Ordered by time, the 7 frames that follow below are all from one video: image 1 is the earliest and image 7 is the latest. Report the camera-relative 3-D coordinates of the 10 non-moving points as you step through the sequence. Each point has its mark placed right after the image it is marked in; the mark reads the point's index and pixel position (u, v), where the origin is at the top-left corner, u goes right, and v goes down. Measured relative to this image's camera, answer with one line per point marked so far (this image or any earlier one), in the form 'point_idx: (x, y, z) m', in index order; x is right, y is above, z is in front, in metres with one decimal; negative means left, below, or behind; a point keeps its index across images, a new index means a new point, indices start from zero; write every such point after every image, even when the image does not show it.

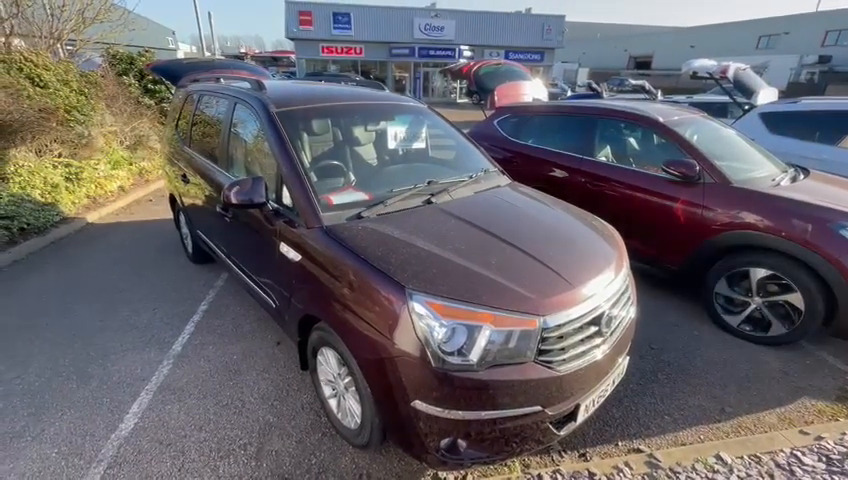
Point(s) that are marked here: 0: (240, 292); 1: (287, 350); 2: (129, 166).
0: (-1.8, -0.5, +3.8) m
1: (-1.1, -0.8, +3.0) m
2: (-5.6, +1.4, +7.4) m
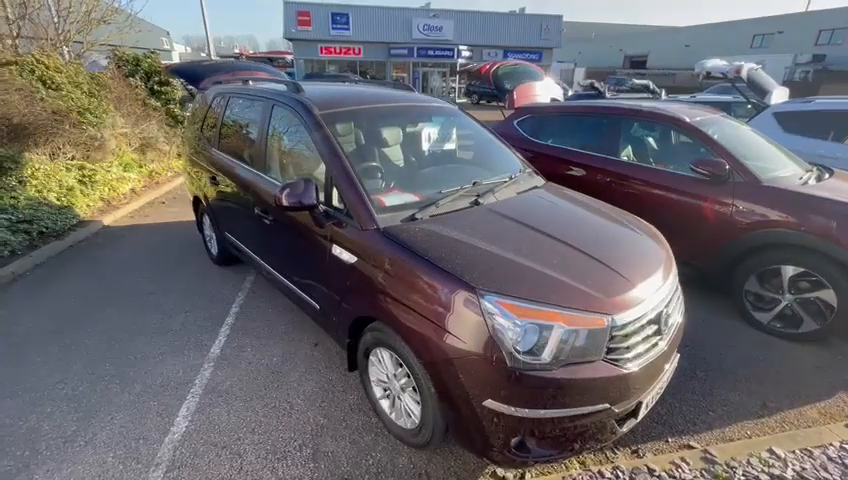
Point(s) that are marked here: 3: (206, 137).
0: (-1.5, -0.5, +3.8) m
1: (-0.8, -0.9, +3.0) m
2: (-5.4, +1.3, +7.4) m
3: (-2.4, +1.1, +4.3) m
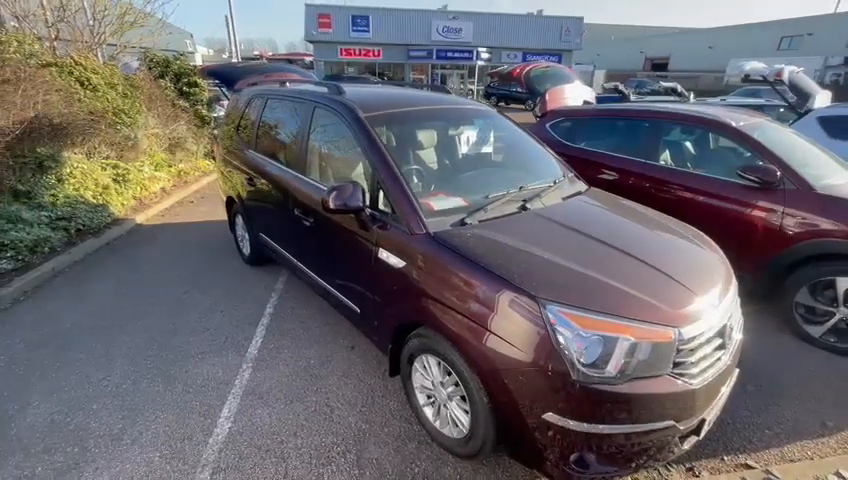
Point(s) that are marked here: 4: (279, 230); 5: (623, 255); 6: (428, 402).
0: (-1.2, -0.5, +3.8) m
1: (-0.5, -0.9, +3.0) m
2: (-4.9, +1.4, +7.5) m
3: (-2.0, +1.1, +4.3) m
4: (-1.4, +0.1, +3.7) m
5: (+1.1, -0.1, +2.1) m
6: (0.0, -1.0, +2.3) m
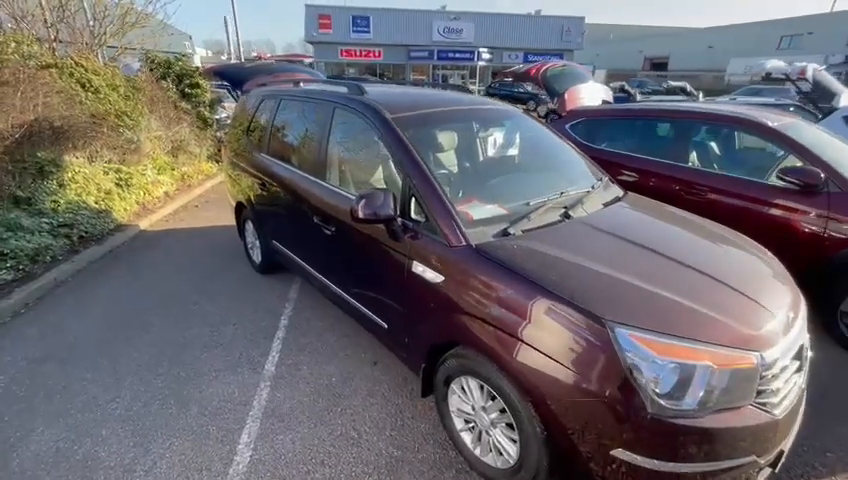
0: (-1.0, -0.6, +3.7) m
1: (-0.3, -0.9, +2.8) m
2: (-4.7, +1.3, +7.3) m
3: (-1.8, +1.0, +4.1) m
4: (-1.2, 0.0, +3.5) m
5: (+1.3, -0.1, +1.9) m
6: (+0.2, -1.0, +2.1) m
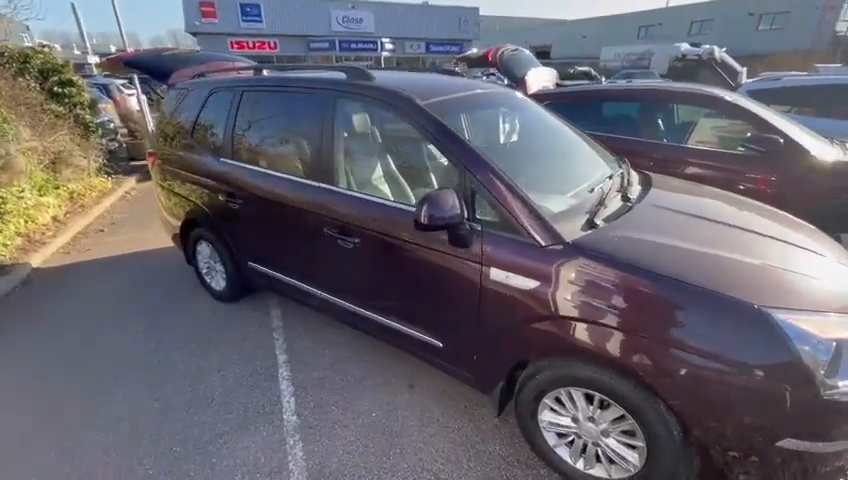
0: (-0.9, -0.7, +3.2) m
1: (0.0, -1.0, +2.5) m
2: (-5.5, +0.7, +5.9) m
3: (-2.0, +0.8, +3.4) m
4: (-1.1, -0.1, +3.0) m
5: (+1.6, 0.0, +1.9) m
6: (+0.7, -1.0, +1.9) m
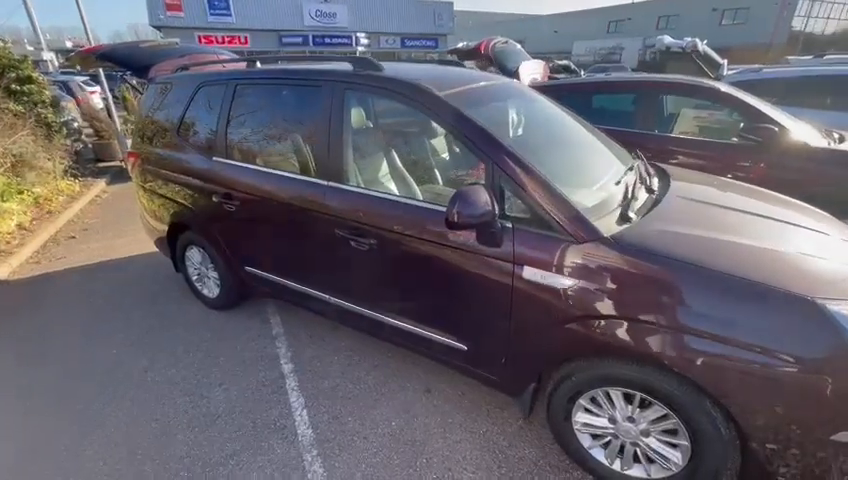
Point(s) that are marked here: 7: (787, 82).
0: (-0.8, -0.7, +3.0) m
1: (+0.2, -1.0, +2.4) m
2: (-5.6, +0.6, +5.5) m
3: (-2.0, +0.8, +3.2) m
4: (-1.0, -0.1, +2.8) m
5: (+1.8, 0.0, +1.9) m
6: (+0.8, -1.0, +1.9) m
7: (+5.2, +2.3, +5.6) m
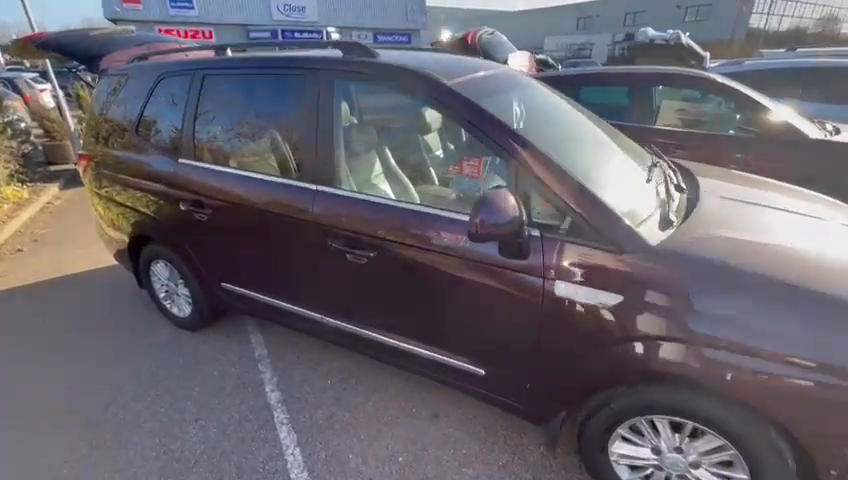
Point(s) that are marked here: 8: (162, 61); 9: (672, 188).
0: (-0.8, -0.8, +2.7) m
1: (+0.2, -1.0, +2.2) m
2: (-5.8, +0.4, +4.9) m
3: (-2.0, +0.7, +2.8) m
4: (-1.0, -0.2, +2.5) m
5: (+1.8, 0.0, +1.7) m
6: (+0.9, -1.0, +1.7) m
7: (+4.9, +2.4, +5.6) m
8: (-1.9, +1.3, +2.8) m
9: (+1.2, +0.3, +1.9) m
